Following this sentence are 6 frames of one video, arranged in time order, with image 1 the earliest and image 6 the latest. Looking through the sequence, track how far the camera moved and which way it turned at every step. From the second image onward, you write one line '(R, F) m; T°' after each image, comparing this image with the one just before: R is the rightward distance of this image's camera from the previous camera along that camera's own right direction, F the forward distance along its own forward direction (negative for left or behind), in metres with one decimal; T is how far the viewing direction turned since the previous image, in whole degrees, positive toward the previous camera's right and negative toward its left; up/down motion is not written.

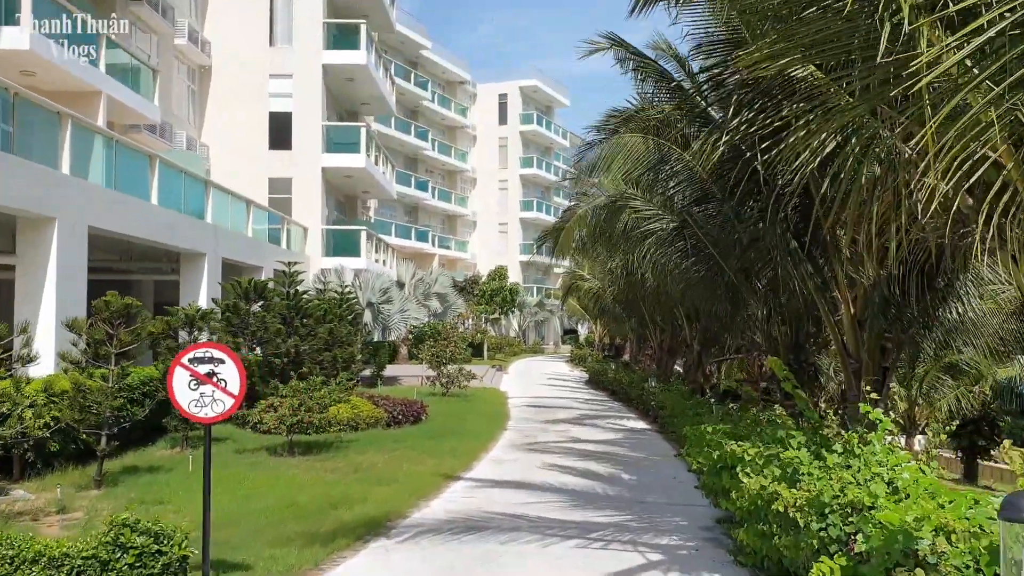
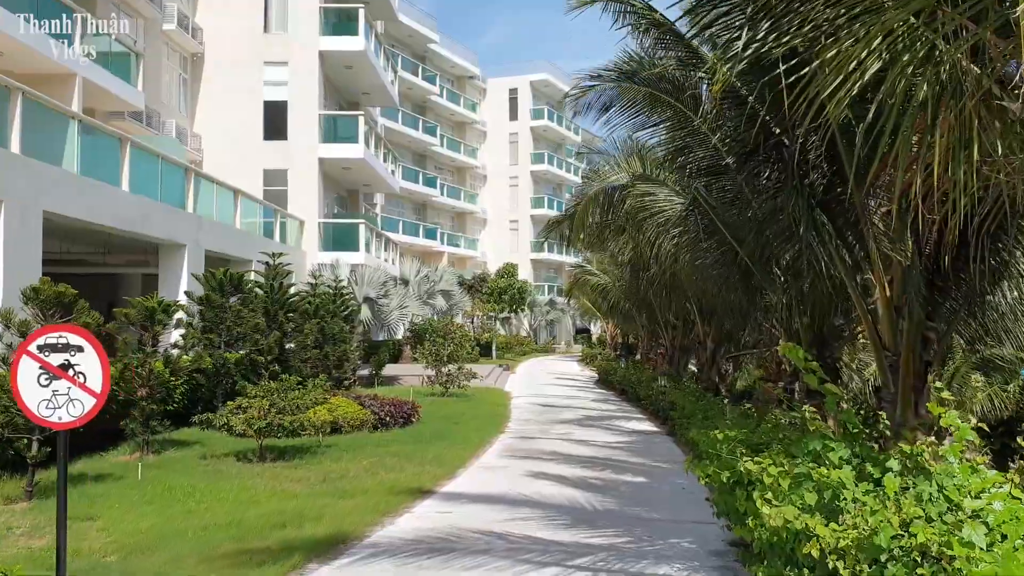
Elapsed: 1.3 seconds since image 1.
(+0.3, +1.2) m; -1°
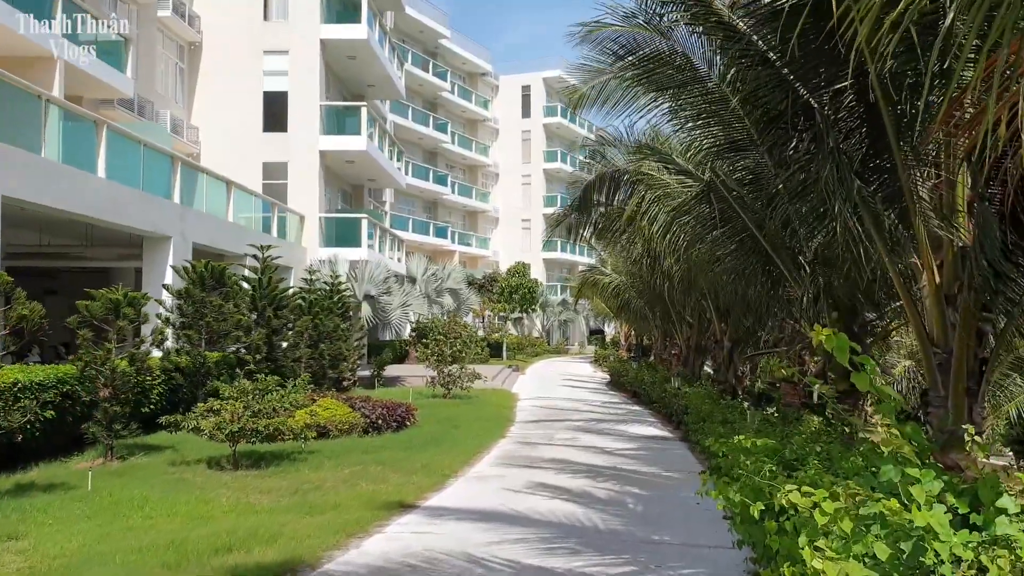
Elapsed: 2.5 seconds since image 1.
(+0.2, +1.0) m; -1°
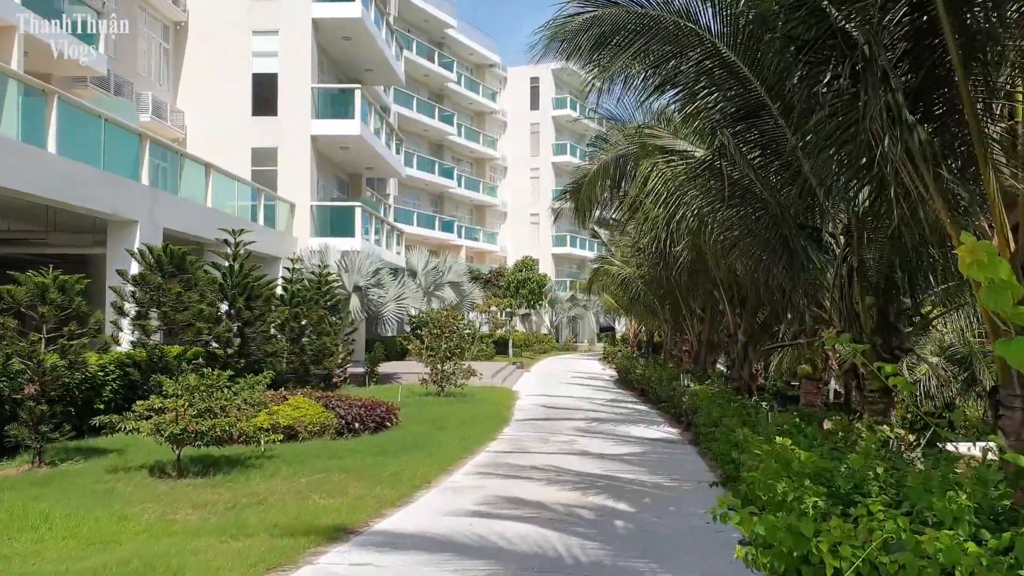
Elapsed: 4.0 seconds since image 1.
(+0.3, +1.3) m; -1°
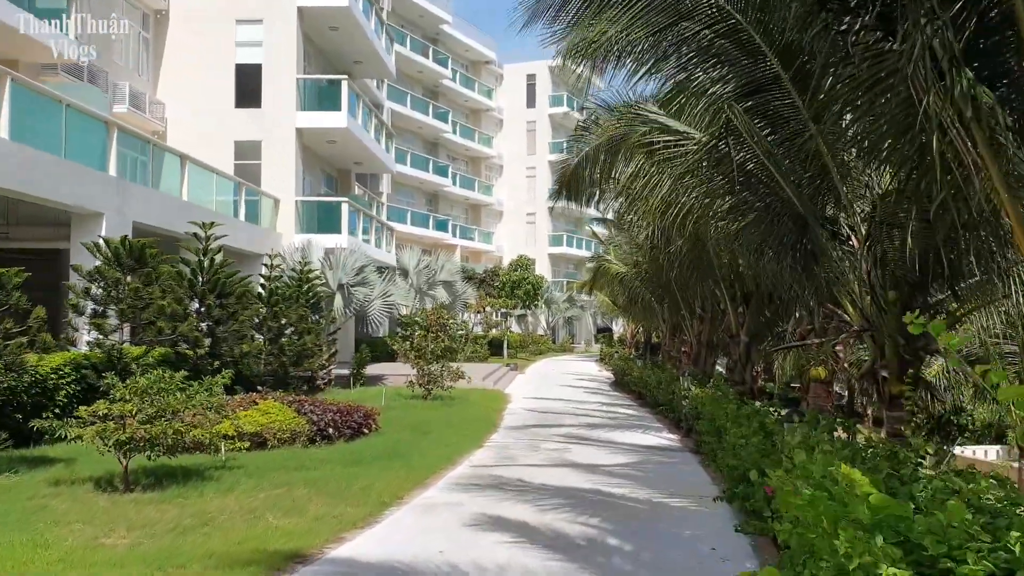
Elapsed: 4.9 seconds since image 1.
(+0.1, +0.8) m; 0°
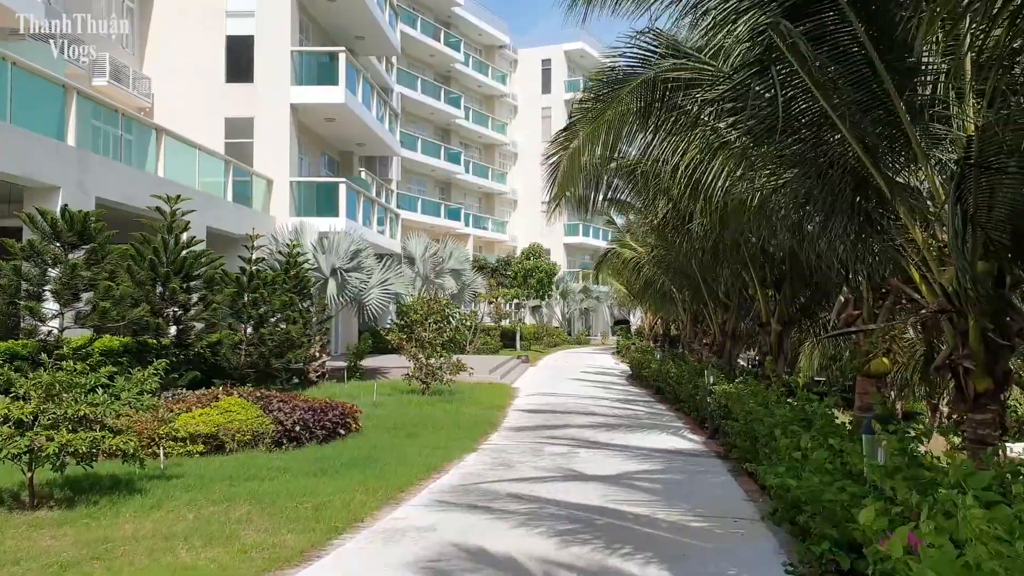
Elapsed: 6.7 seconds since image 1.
(+0.2, +1.5) m; -1°
